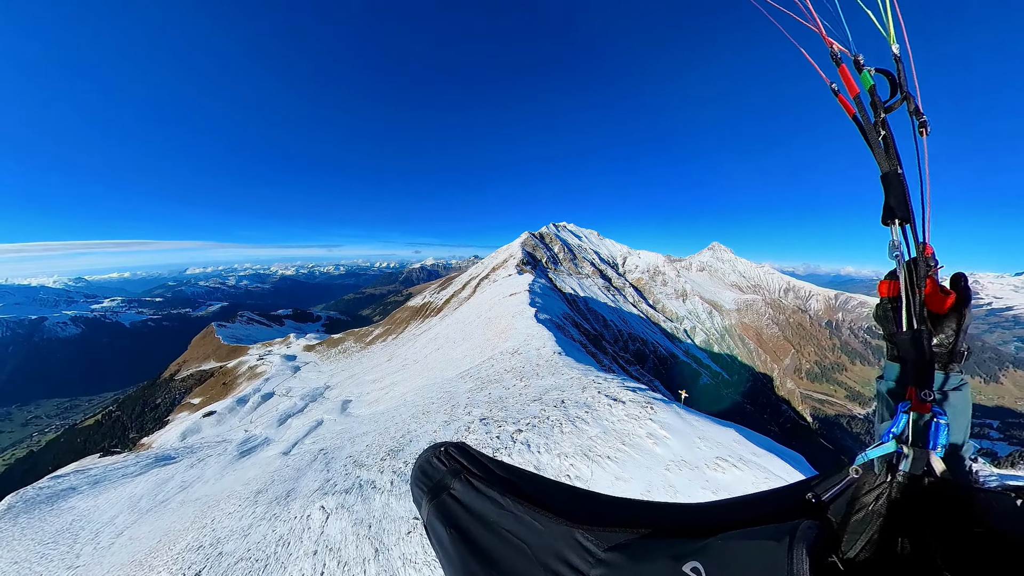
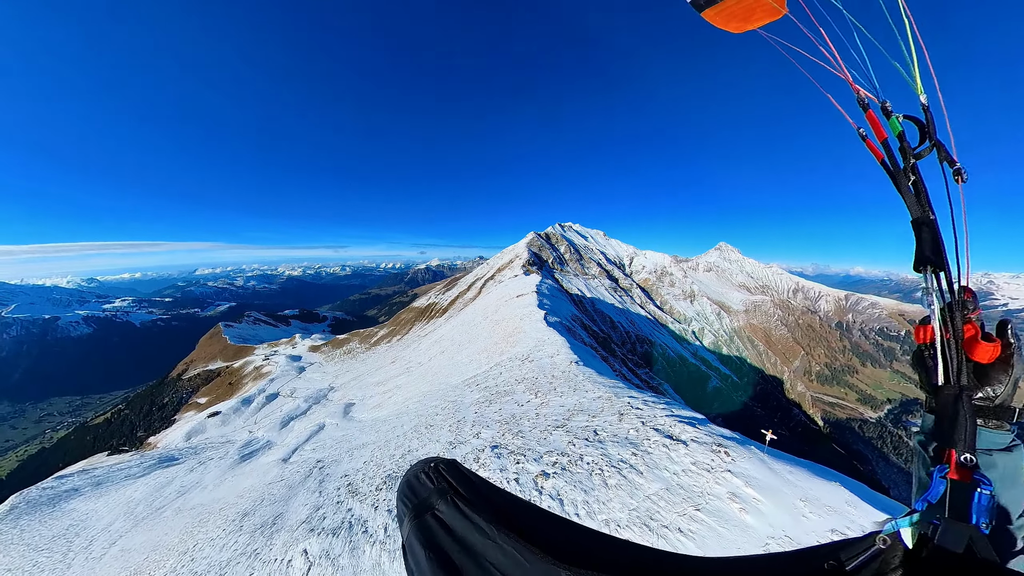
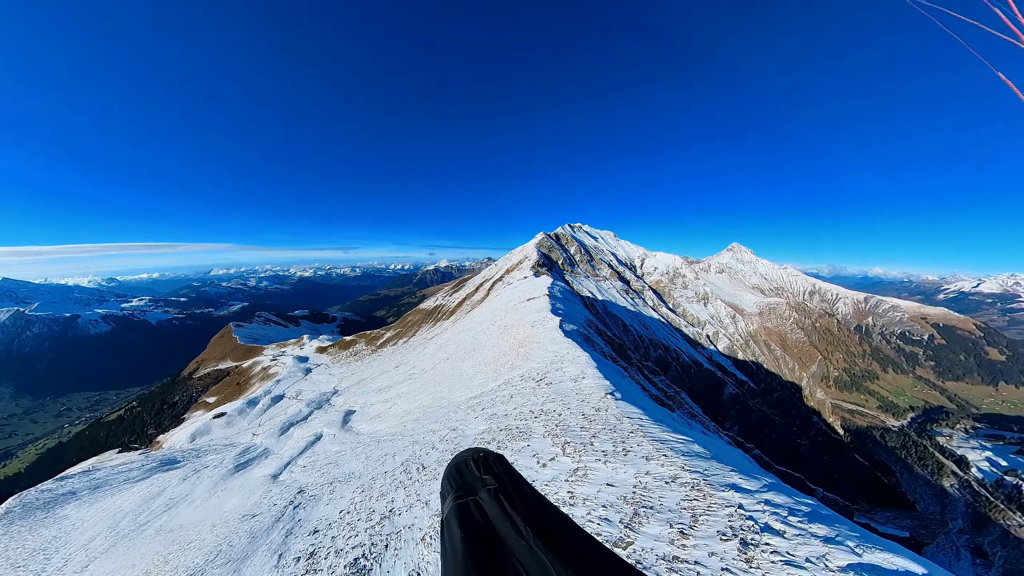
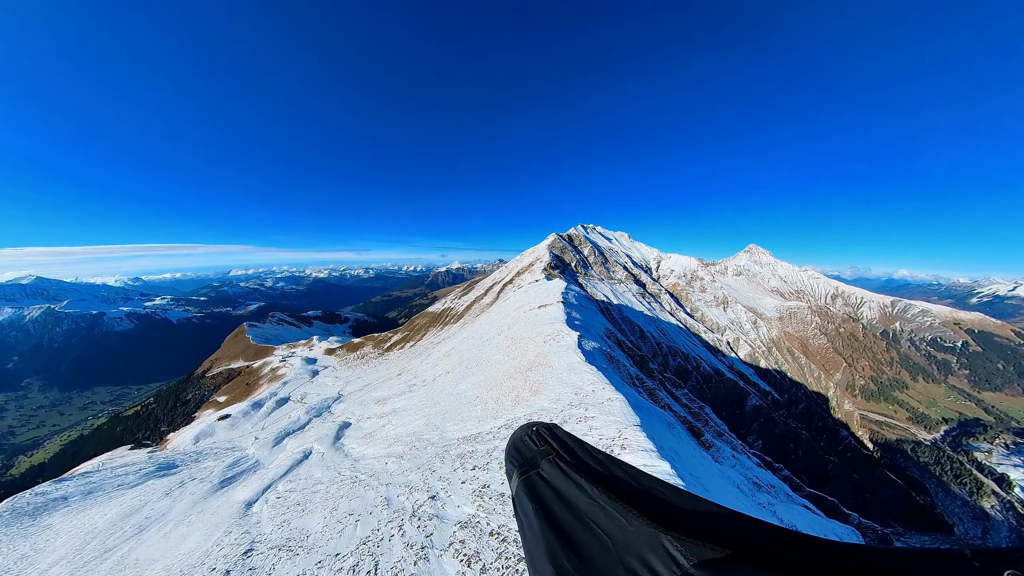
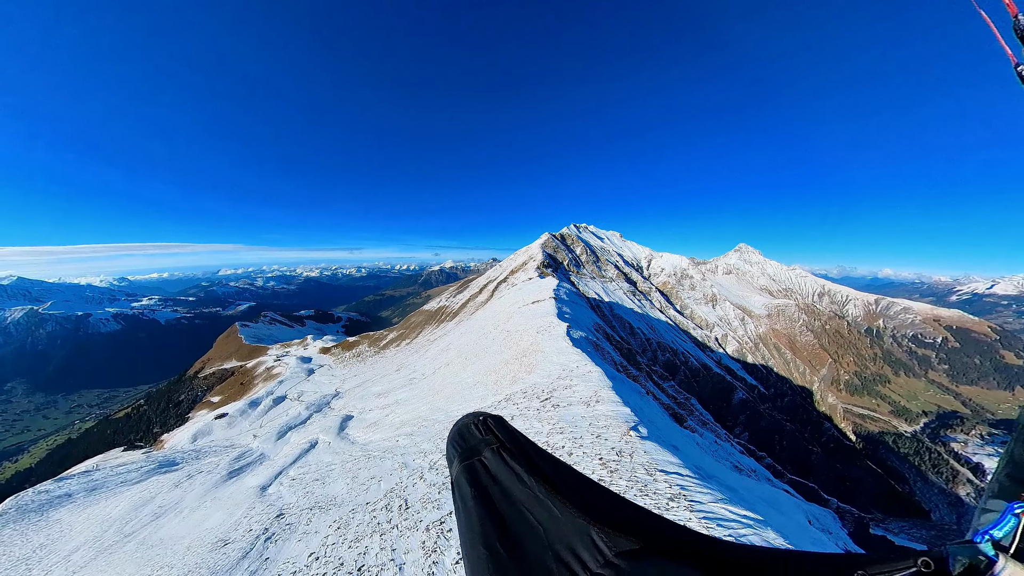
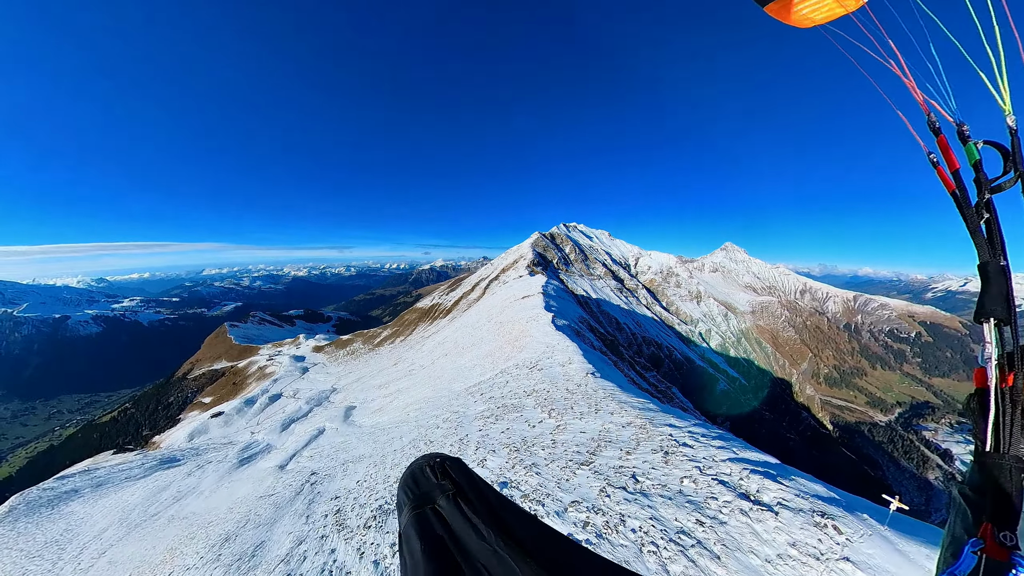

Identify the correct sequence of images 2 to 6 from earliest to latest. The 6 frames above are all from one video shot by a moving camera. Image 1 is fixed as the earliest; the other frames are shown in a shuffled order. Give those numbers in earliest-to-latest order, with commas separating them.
2, 6, 3, 5, 4
